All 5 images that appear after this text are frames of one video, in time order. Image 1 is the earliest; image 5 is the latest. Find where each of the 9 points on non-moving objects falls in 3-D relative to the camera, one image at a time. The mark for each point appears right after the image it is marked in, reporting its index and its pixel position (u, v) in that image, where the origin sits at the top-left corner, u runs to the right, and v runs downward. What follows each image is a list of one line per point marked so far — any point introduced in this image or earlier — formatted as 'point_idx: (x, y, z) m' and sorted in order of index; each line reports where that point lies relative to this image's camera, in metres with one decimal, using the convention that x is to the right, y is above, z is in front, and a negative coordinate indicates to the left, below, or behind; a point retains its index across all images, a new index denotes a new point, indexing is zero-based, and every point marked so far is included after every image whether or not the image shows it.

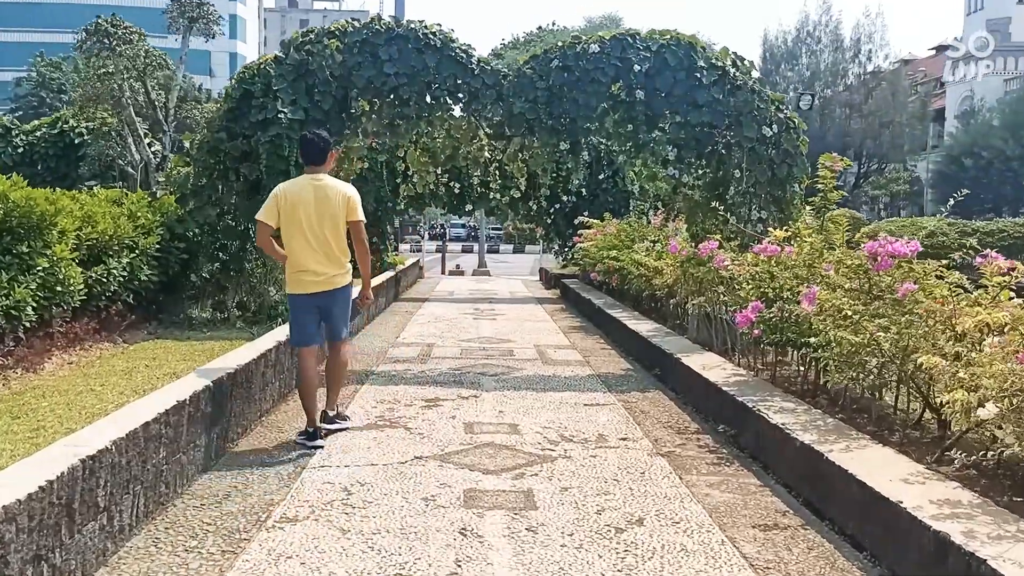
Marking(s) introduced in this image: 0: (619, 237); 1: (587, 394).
0: (+1.6, +0.8, +11.1) m
1: (+0.7, -0.9, +6.5) m
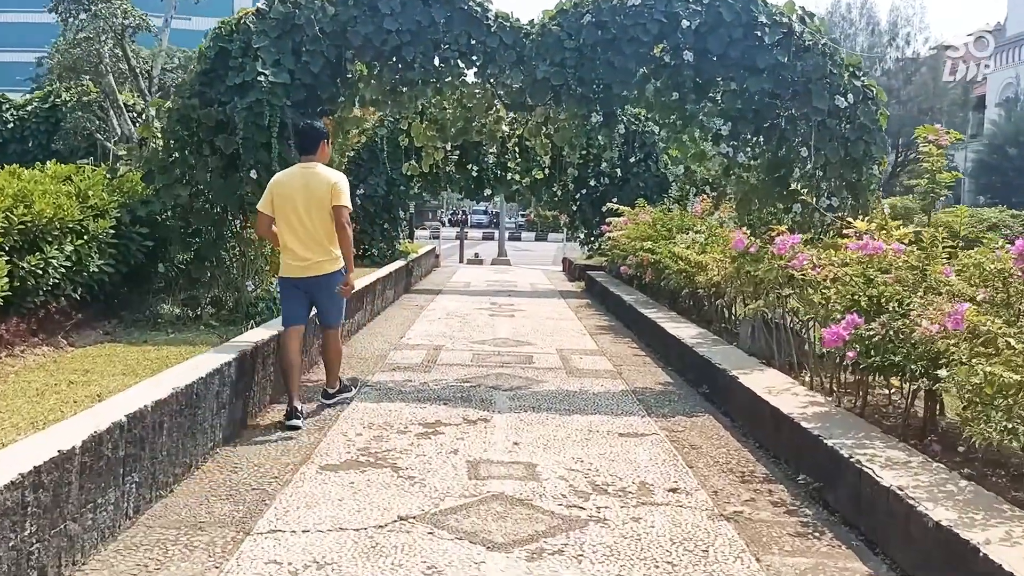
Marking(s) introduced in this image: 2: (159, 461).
0: (+1.9, +0.8, +9.8) m
1: (+0.8, -1.0, +5.3) m
2: (-1.8, -0.9, +3.6) m
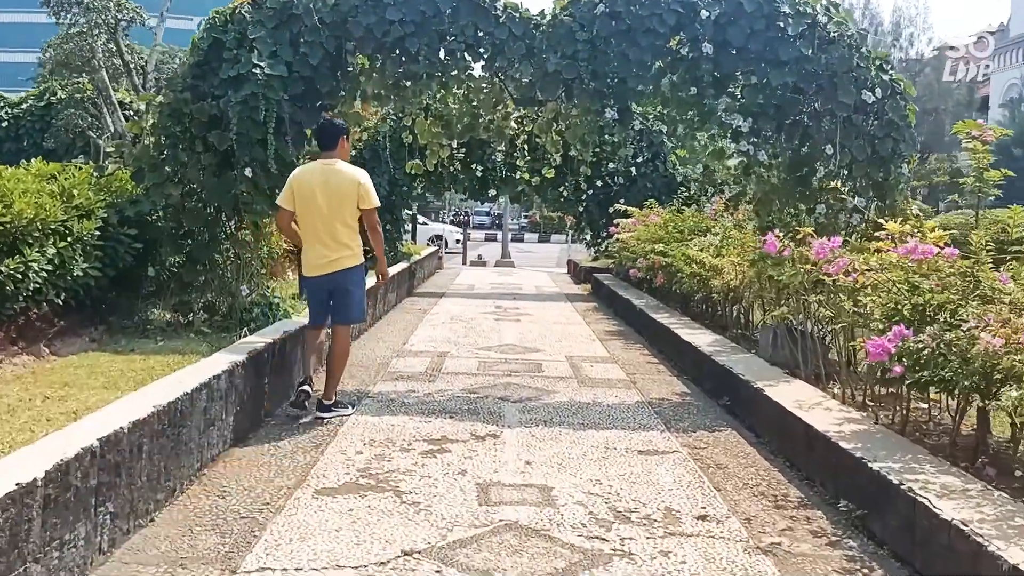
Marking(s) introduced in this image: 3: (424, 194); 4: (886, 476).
0: (+2.0, +0.8, +9.5) m
1: (+0.9, -1.0, +4.9) m
2: (-1.7, -0.9, +3.3) m
3: (-1.7, +1.8, +13.6) m
4: (+1.8, -0.9, +3.4) m
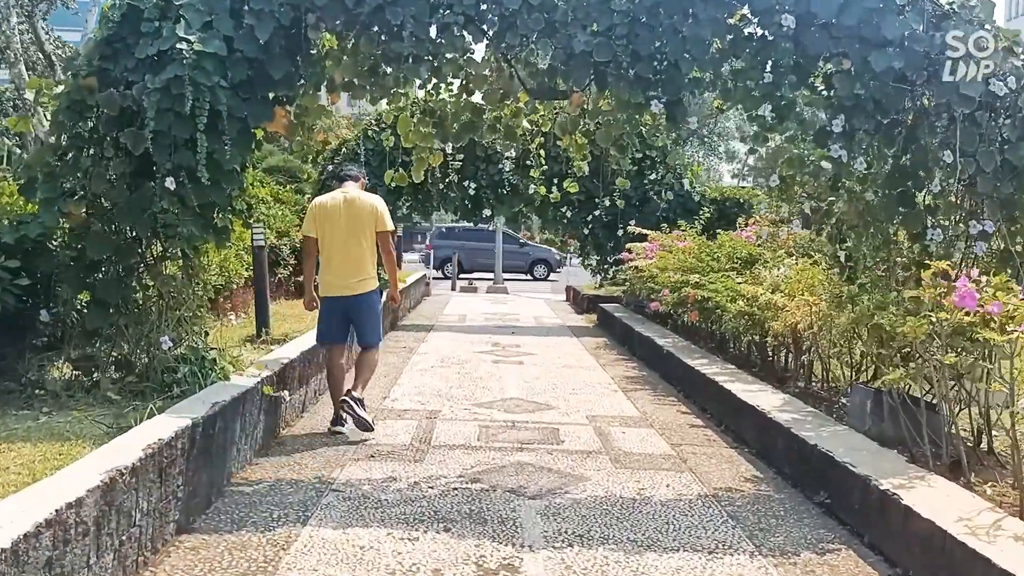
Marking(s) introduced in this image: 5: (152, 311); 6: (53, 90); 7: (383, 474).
0: (+2.0, +0.4, +8.0) m
1: (+1.0, -1.3, +3.4) m
2: (-1.6, -1.1, +1.7) m
3: (-1.7, +1.2, +12.2) m
4: (+1.9, -1.1, +1.9) m
5: (-2.4, -0.2, +4.9) m
6: (-3.0, +1.3, +4.8) m
7: (-0.8, -1.2, +4.5) m
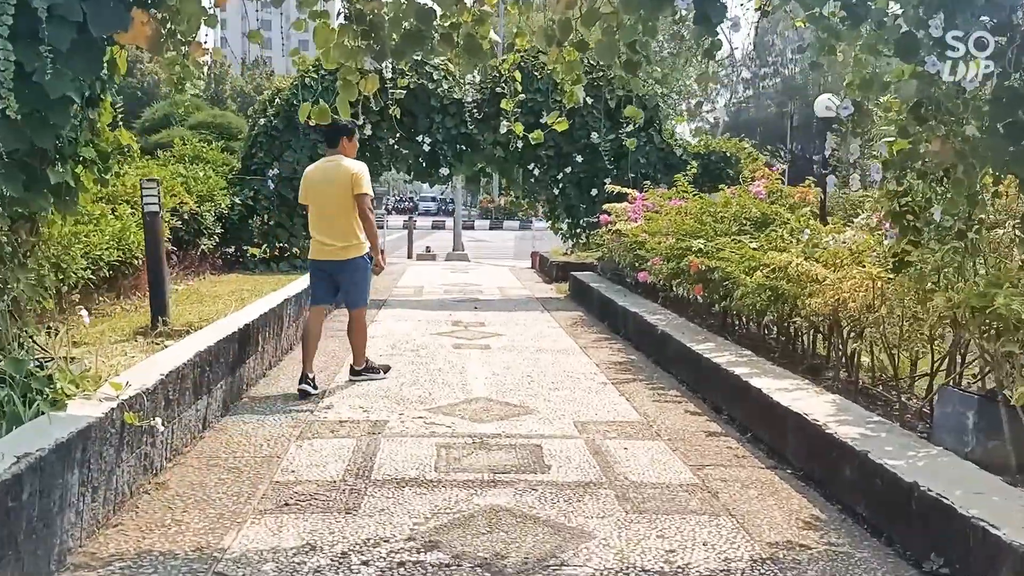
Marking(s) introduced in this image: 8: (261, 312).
0: (+1.7, +0.7, +6.7) m
1: (+0.9, -1.2, +2.2) m
2: (-1.5, -1.2, +0.3) m
3: (-2.3, +1.7, +10.6) m
4: (+1.9, -1.1, +0.7) m
5: (-2.6, -0.1, +3.4) m
6: (-3.2, +1.3, +3.1) m
7: (-0.9, -1.1, +3.1) m
8: (-2.1, -0.2, +6.0) m
